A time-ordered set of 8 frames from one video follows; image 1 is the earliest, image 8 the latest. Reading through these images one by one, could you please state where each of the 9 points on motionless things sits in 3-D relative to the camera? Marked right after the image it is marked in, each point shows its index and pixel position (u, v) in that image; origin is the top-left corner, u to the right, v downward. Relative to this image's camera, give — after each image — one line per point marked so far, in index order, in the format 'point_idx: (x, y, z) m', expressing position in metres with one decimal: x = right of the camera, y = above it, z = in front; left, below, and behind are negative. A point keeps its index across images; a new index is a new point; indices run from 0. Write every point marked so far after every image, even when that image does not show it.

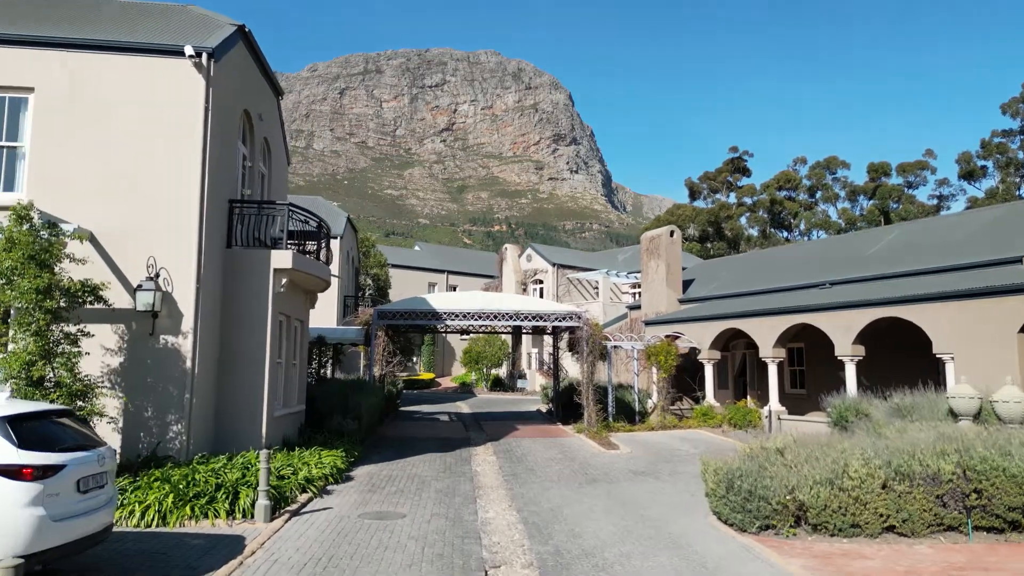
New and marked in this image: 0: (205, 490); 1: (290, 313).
0: (-2.8, -1.8, +8.3) m
1: (-3.0, -0.4, +12.7) m
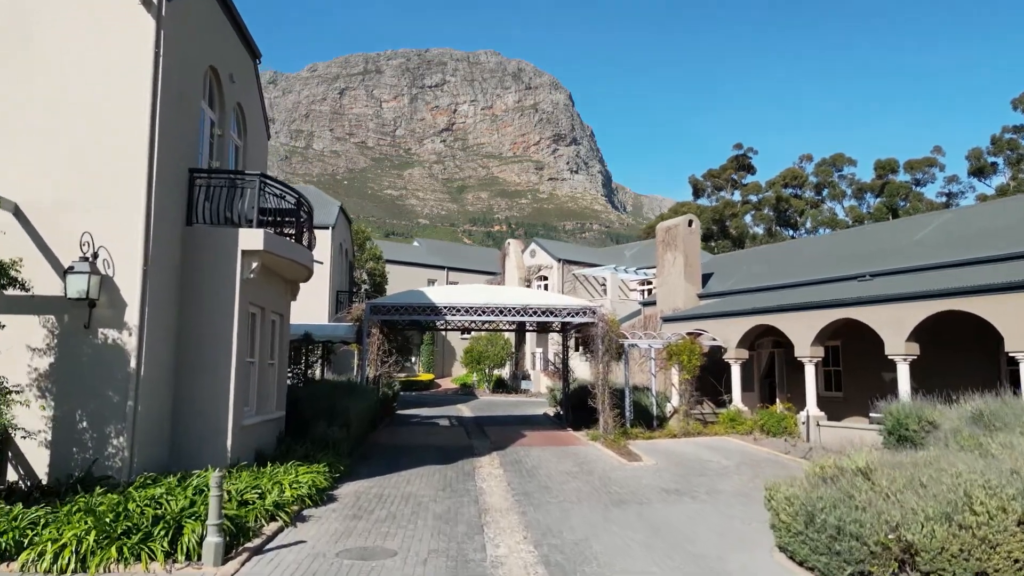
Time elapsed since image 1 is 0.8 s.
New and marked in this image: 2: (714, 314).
0: (-2.7, -1.7, +6.6) m
1: (-2.9, -0.2, +10.9) m
2: (+4.1, -0.5, +18.4) m
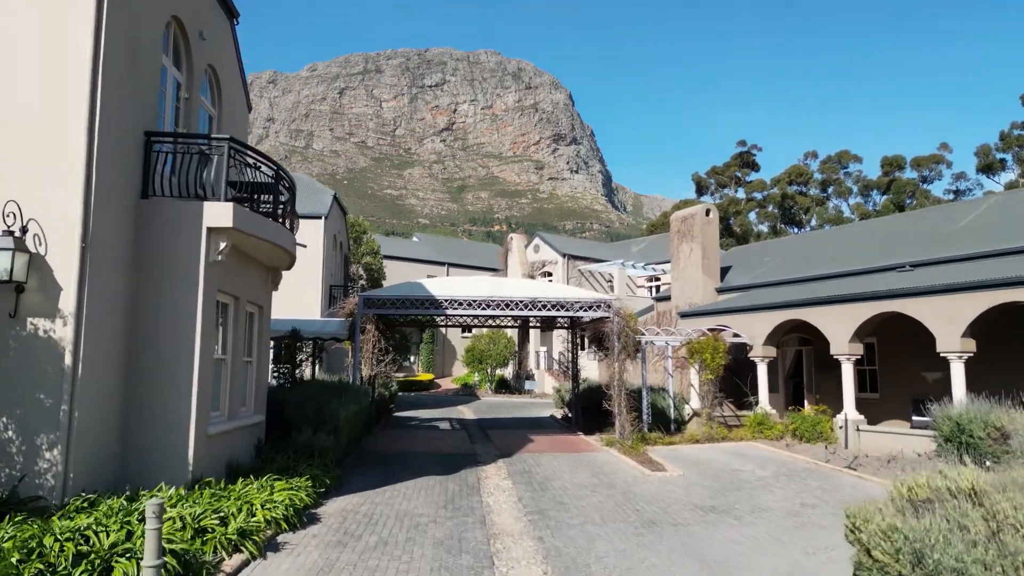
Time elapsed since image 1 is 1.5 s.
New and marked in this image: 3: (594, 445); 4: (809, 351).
0: (-2.6, -1.5, +5.1) m
1: (-2.8, -0.1, +9.4) m
2: (+4.2, -0.4, +16.9) m
3: (+1.4, -2.6, +15.3) m
4: (+5.6, -1.2, +17.4) m
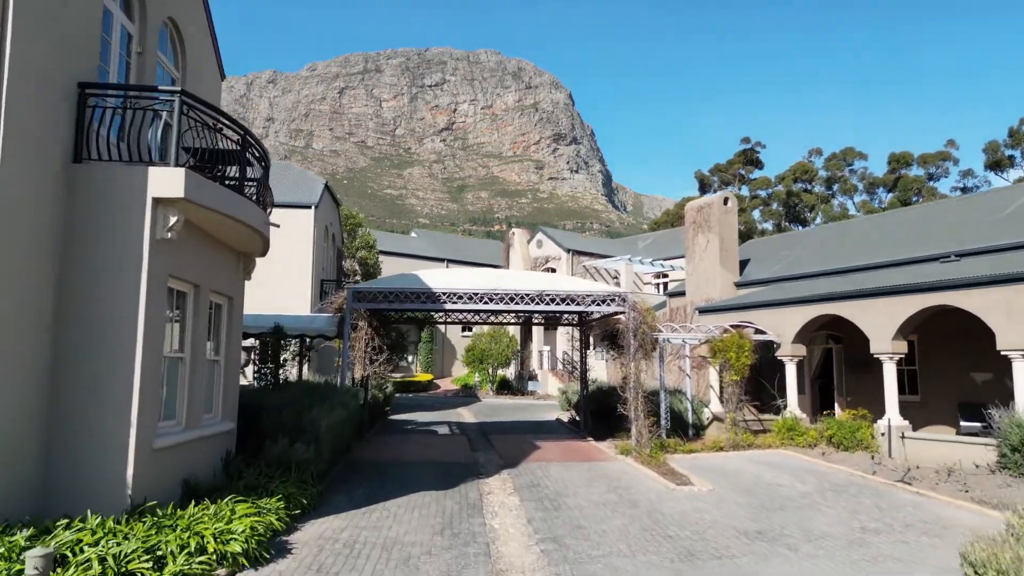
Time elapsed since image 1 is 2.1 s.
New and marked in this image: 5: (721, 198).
0: (-2.5, -1.4, +3.7) m
1: (-2.7, +0.1, +8.0) m
2: (+4.3, -0.3, +15.5) m
3: (+1.4, -2.5, +13.9) m
4: (+5.7, -1.1, +16.0) m
5: (+4.4, +1.9, +19.1) m
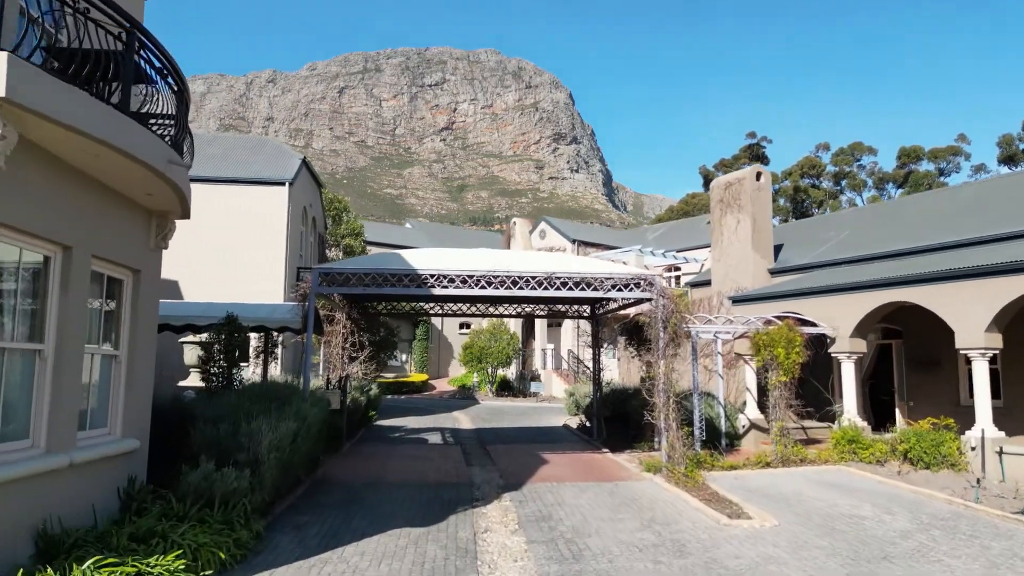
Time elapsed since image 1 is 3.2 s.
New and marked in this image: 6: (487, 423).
0: (-2.4, -1.2, +1.3) m
1: (-2.7, +0.3, +5.6) m
2: (+4.3, 0.0, +13.1) m
3: (+1.5, -2.3, +11.5) m
4: (+5.7, -0.9, +13.5) m
5: (+4.4, +2.1, +16.7) m
6: (-0.5, -2.9, +19.7) m
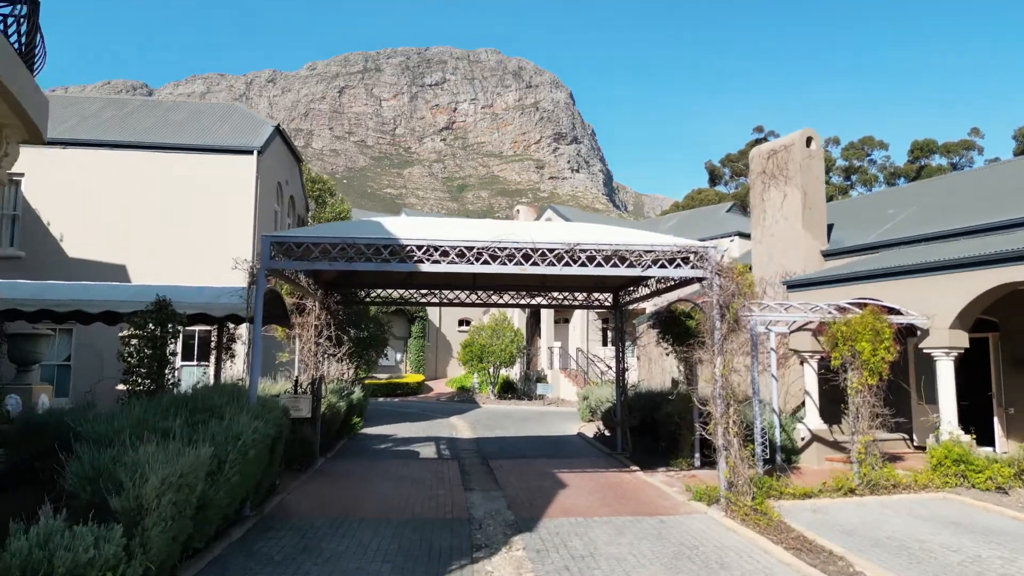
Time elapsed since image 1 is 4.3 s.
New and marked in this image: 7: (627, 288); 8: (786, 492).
0: (-2.3, -1.0, -1.2) m
1: (-2.6, +0.5, +3.1) m
2: (+4.4, +0.2, +10.6) m
3: (+1.6, -2.0, +9.0) m
4: (+5.8, -0.6, +11.0) m
5: (+4.5, +2.3, +14.2) m
6: (-0.4, -2.7, +17.2) m
7: (+1.5, 0.0, +12.3) m
8: (+2.6, -2.0, +8.8) m
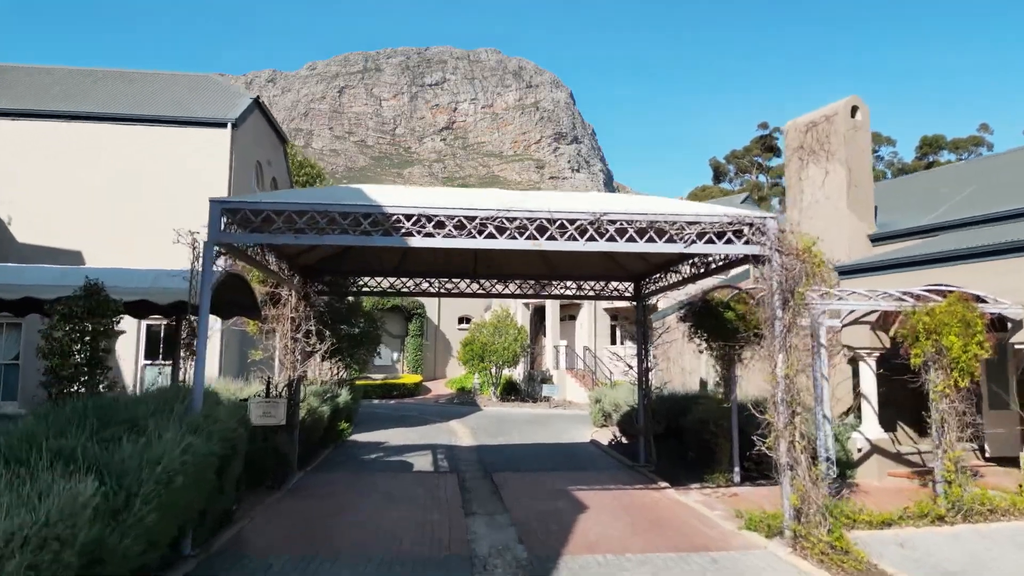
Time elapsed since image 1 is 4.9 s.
0: (-2.3, -0.8, -2.9) m
1: (-2.5, +0.7, +1.4) m
2: (+4.5, +0.3, +8.9) m
3: (+1.7, -1.9, +7.3) m
4: (+5.9, -0.5, +9.4) m
5: (+4.6, +2.5, +12.6) m
6: (-0.3, -2.5, +15.5) m
7: (+1.6, +0.2, +10.6) m
8: (+2.7, -1.8, +7.2) m
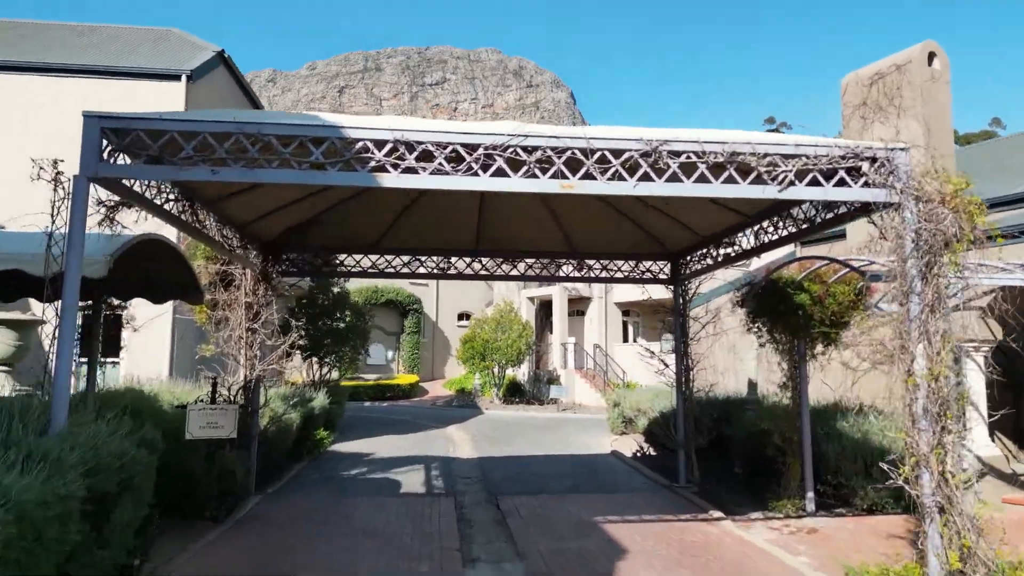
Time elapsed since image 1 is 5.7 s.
0: (-2.2, -0.6, -5.0) m
1: (-2.4, +0.9, -0.7) m
2: (+4.6, +0.5, +6.8) m
3: (+1.8, -1.7, +5.2) m
4: (+6.0, -0.3, +7.3) m
5: (+4.7, +2.7, +10.5) m
6: (-0.2, -2.3, +13.4) m
7: (+1.7, +0.4, +8.5) m
8: (+2.8, -1.6, +5.1) m
